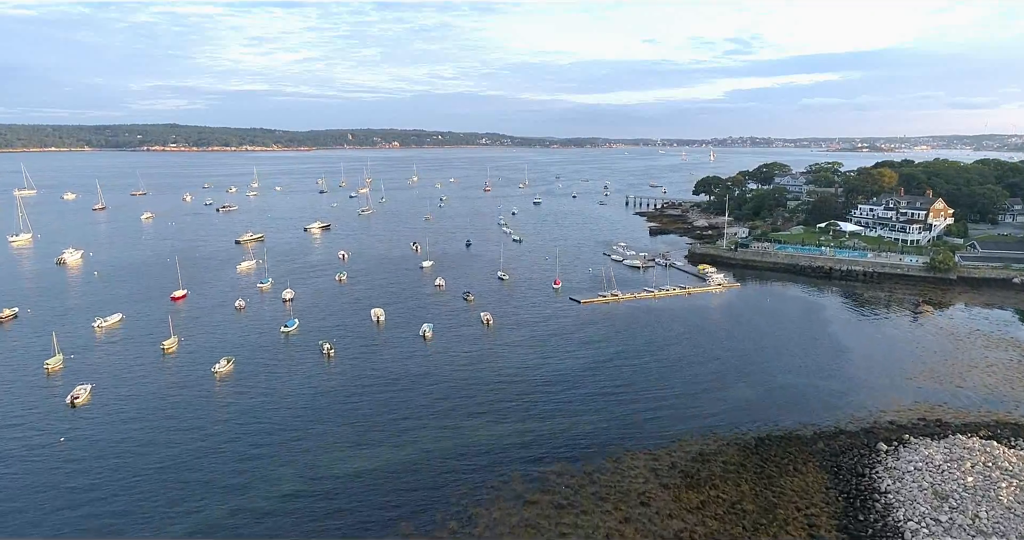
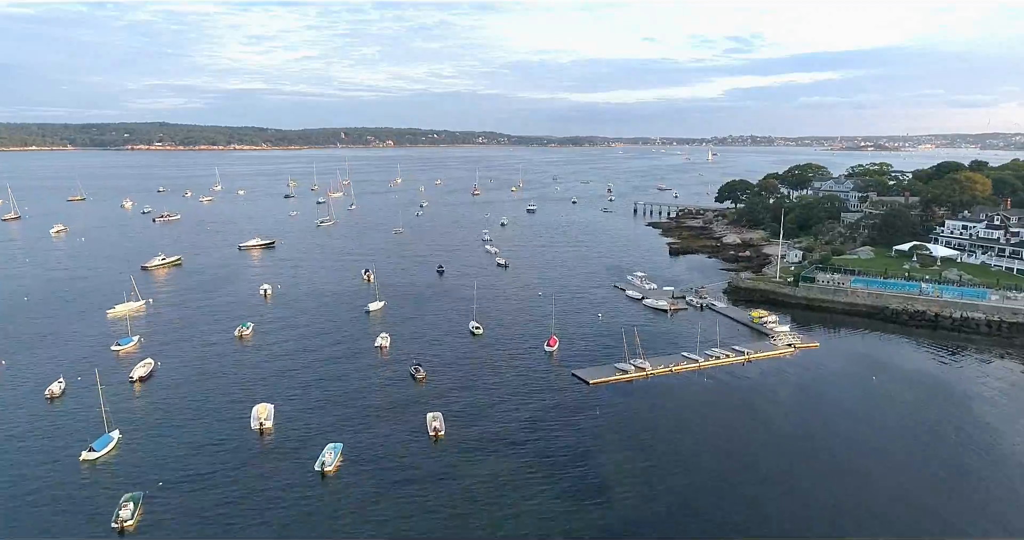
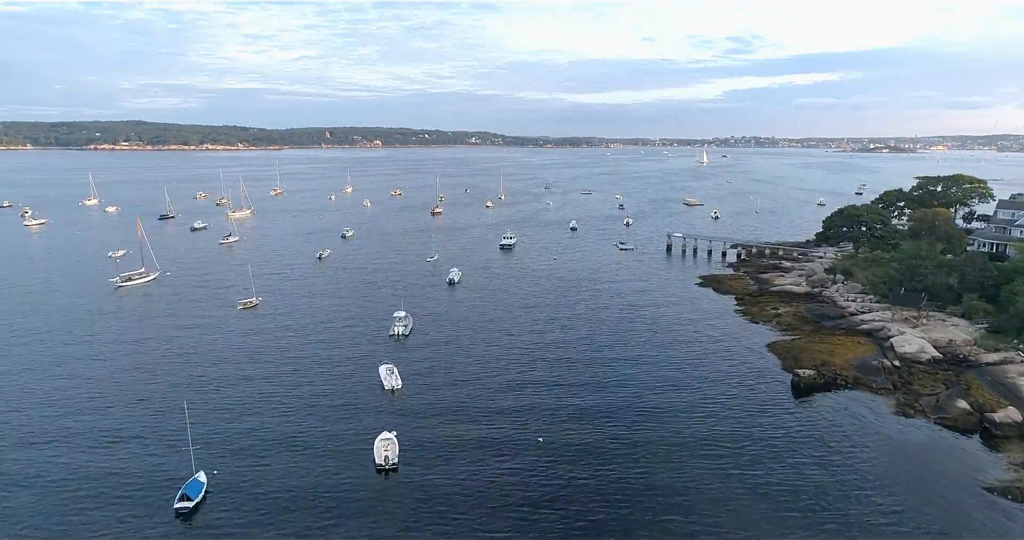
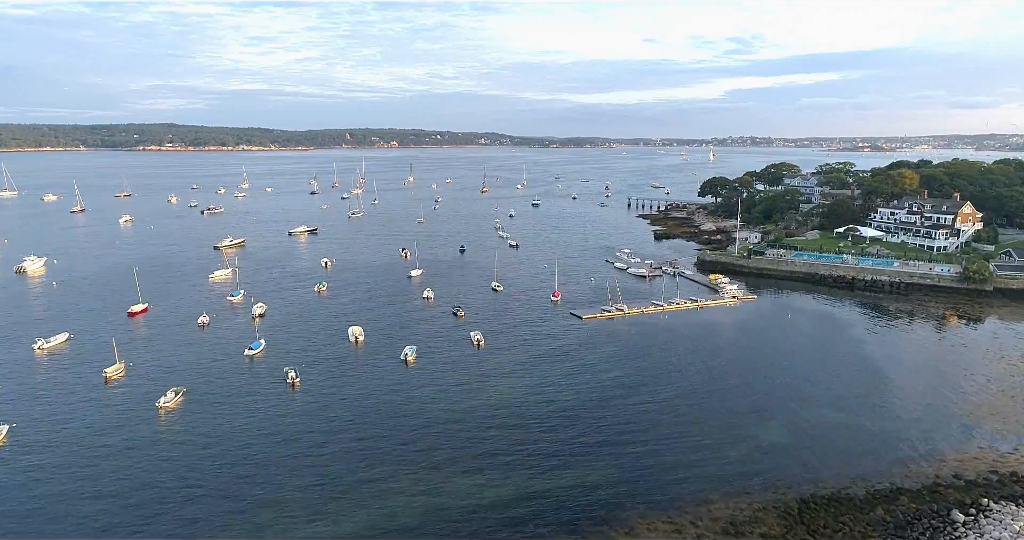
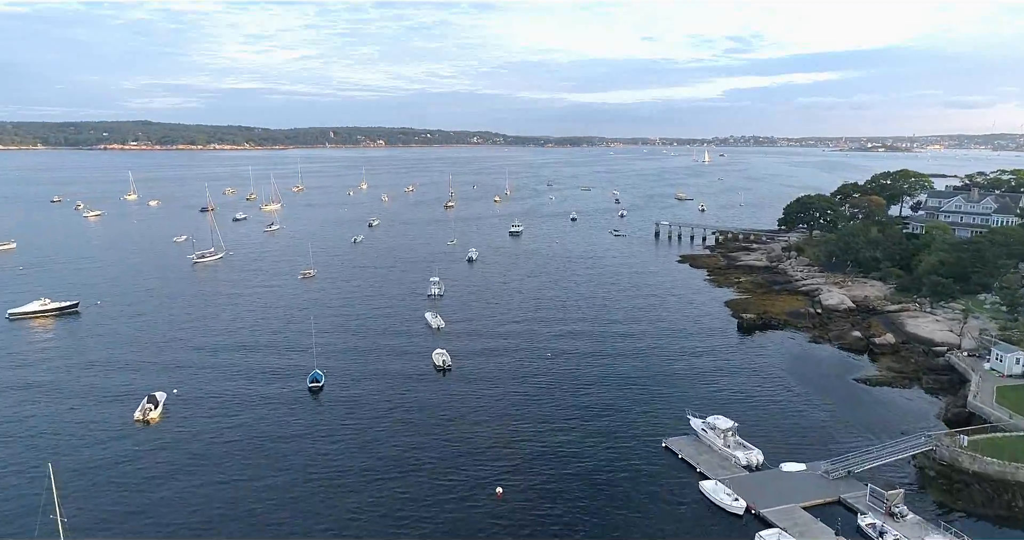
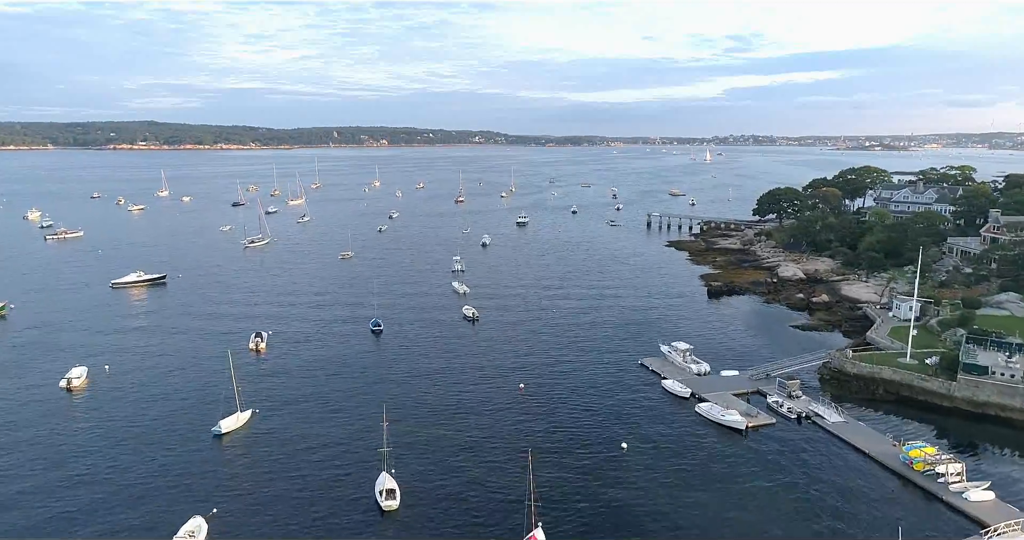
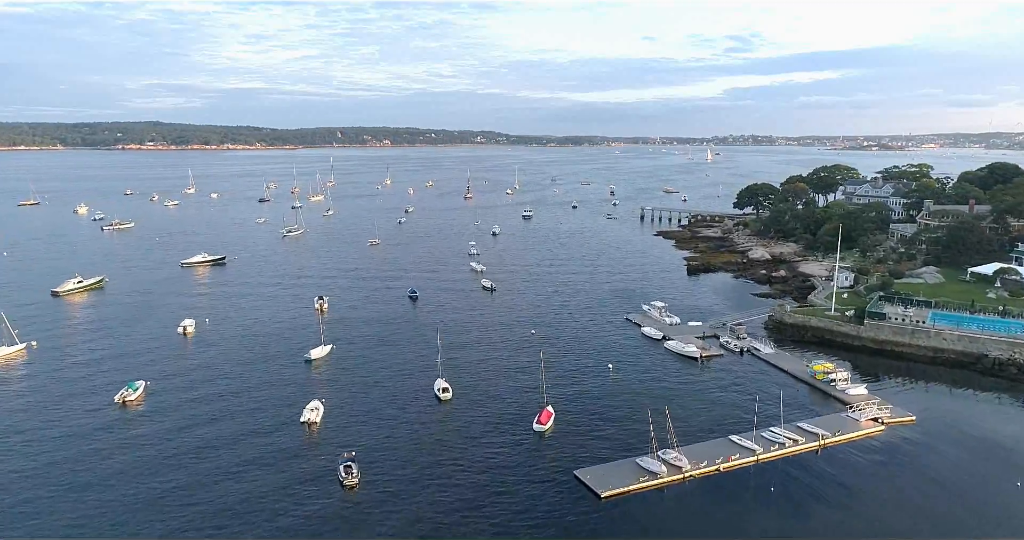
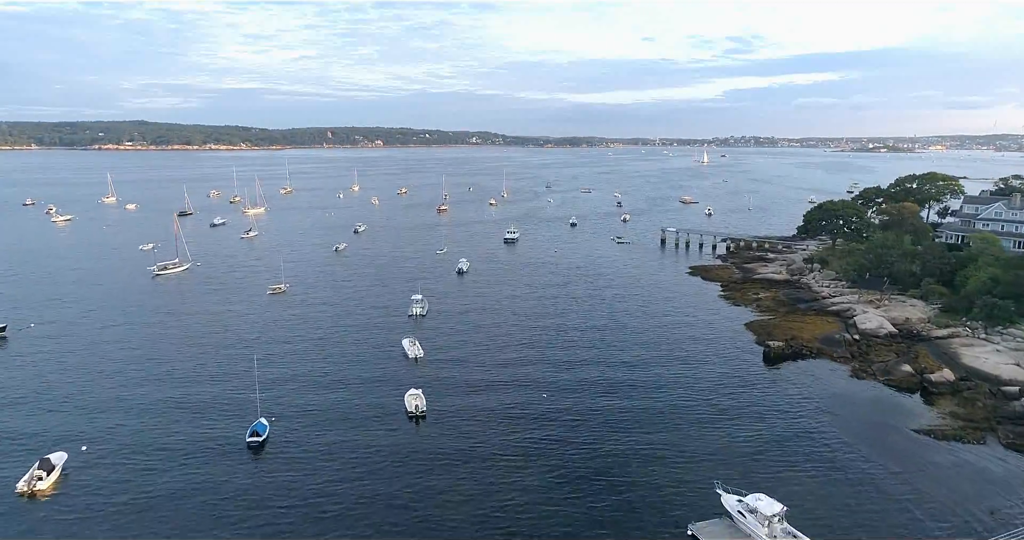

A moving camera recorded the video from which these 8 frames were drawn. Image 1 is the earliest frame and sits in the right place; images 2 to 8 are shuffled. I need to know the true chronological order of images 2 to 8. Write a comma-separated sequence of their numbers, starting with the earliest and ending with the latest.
4, 2, 7, 6, 5, 8, 3
